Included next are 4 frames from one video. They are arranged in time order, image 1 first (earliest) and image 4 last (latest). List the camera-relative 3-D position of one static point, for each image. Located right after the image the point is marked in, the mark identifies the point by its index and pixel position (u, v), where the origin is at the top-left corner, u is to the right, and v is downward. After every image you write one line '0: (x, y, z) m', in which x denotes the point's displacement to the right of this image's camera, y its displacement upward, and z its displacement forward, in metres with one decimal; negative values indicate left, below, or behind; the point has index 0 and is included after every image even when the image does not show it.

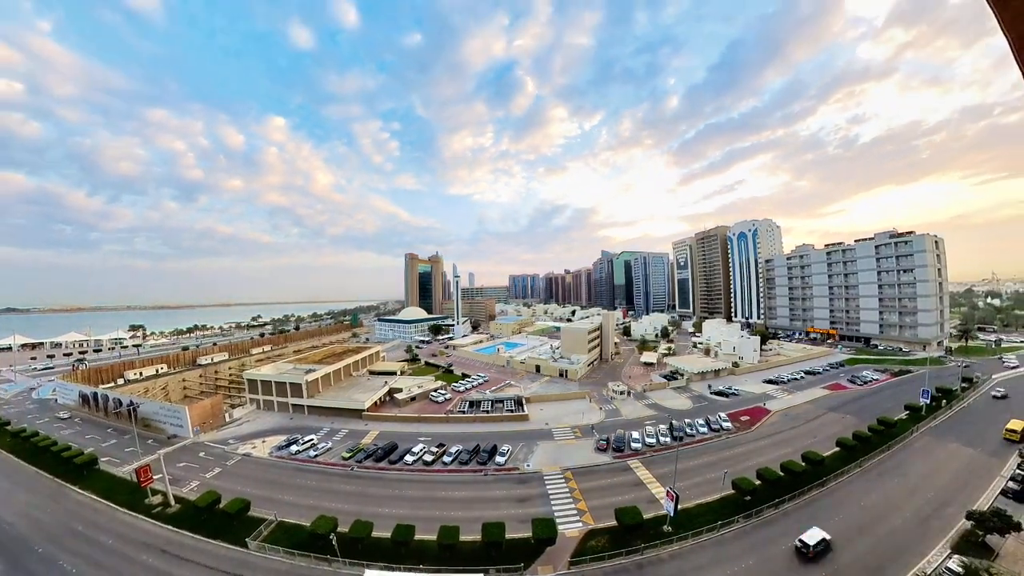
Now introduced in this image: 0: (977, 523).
0: (+22.8, -11.5, +17.7) m
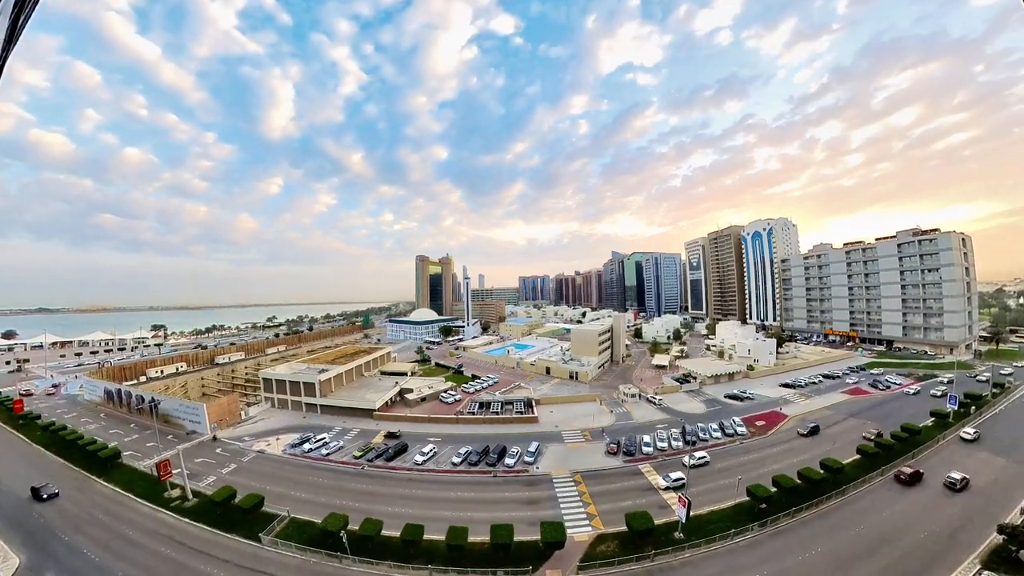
0: (+22.8, -11.5, +16.7) m
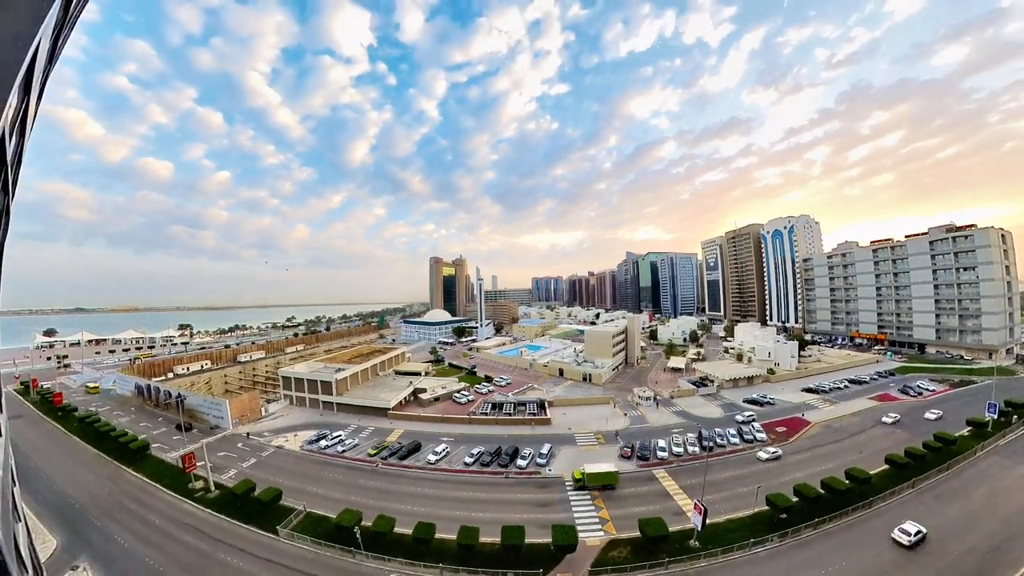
0: (+22.8, -11.5, +15.4) m
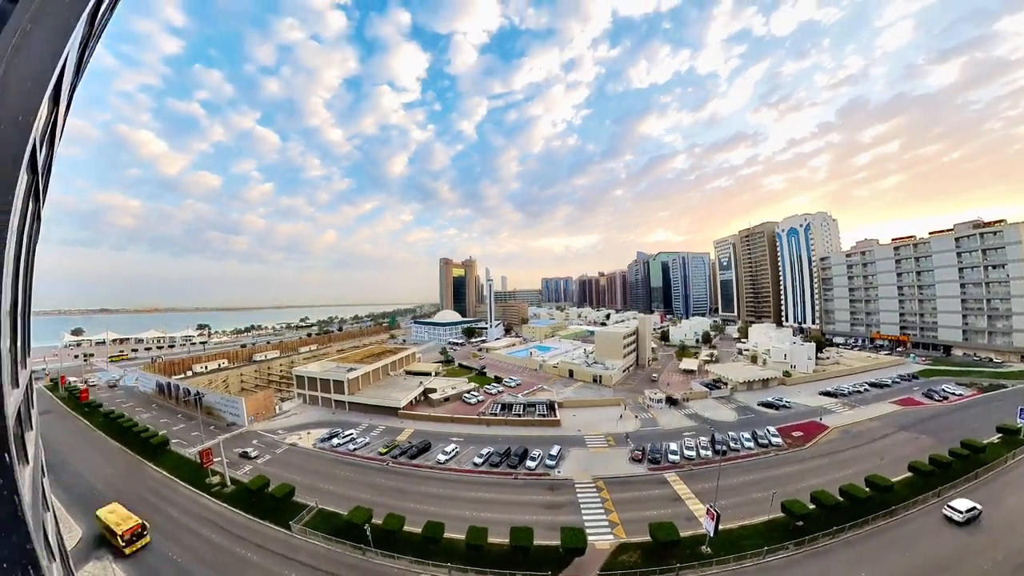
0: (+22.8, -11.4, +14.4) m
